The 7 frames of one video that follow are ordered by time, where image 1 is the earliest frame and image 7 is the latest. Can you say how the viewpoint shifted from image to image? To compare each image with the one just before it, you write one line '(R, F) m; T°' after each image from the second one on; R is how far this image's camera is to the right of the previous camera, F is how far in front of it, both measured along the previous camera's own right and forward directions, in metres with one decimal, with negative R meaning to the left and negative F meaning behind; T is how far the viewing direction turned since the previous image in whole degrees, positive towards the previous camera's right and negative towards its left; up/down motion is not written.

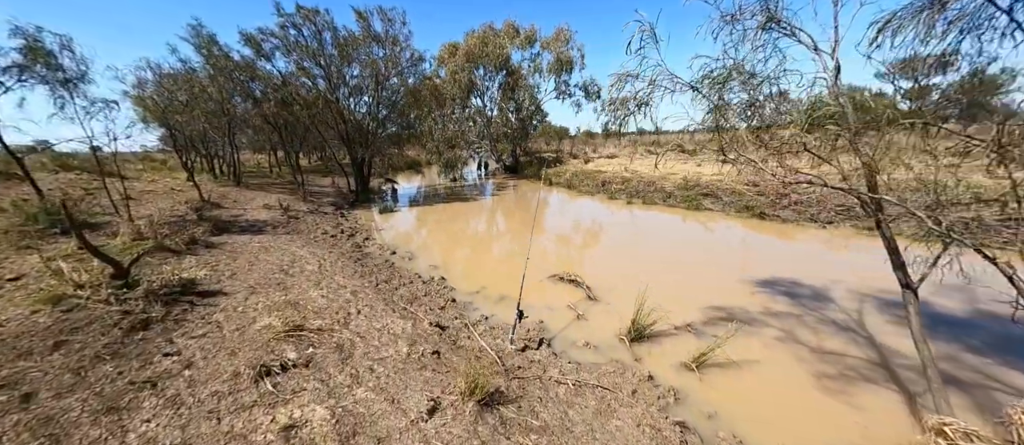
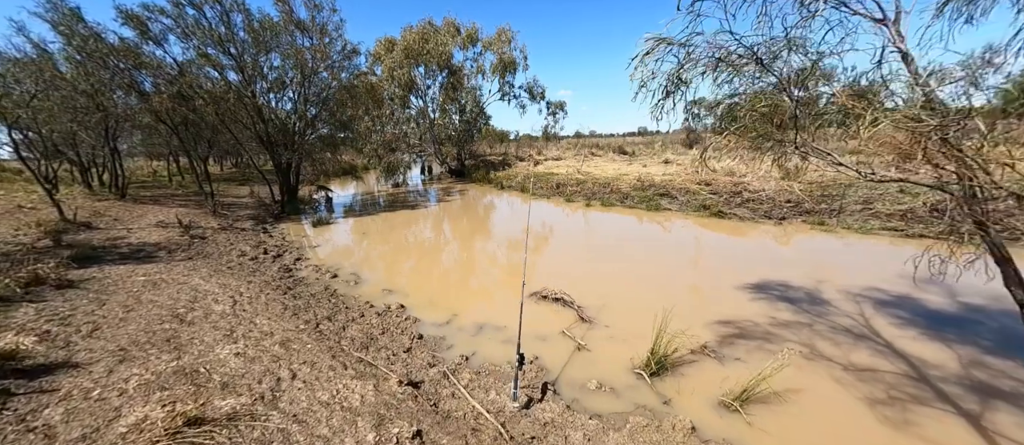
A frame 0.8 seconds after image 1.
(-0.4, +0.9) m; +9°
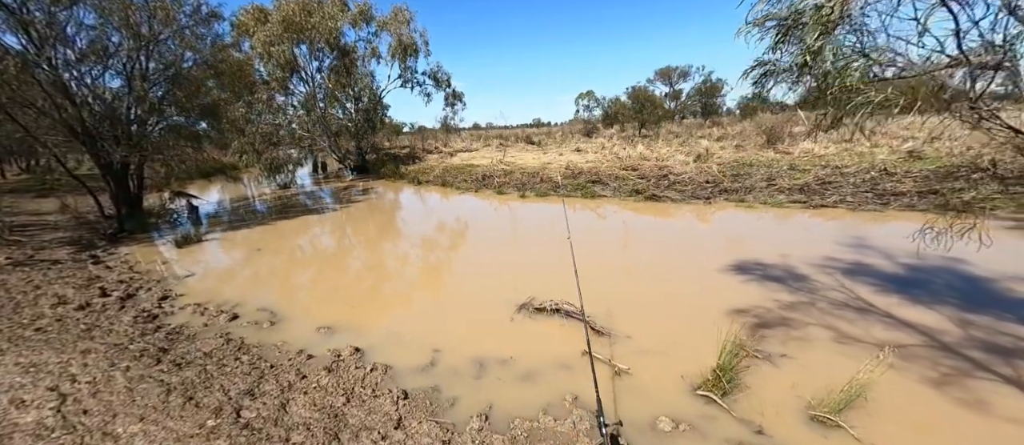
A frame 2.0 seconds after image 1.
(-0.9, +1.1) m; +16°
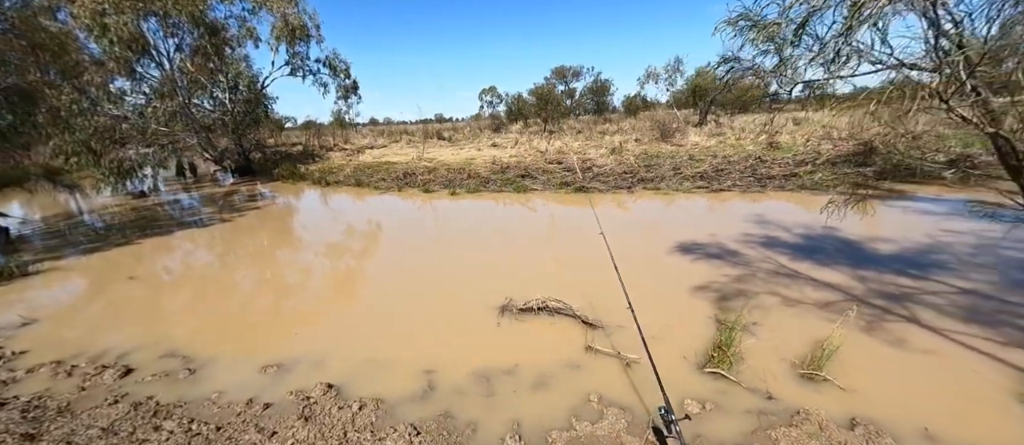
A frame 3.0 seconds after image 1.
(-0.7, +0.3) m; +15°
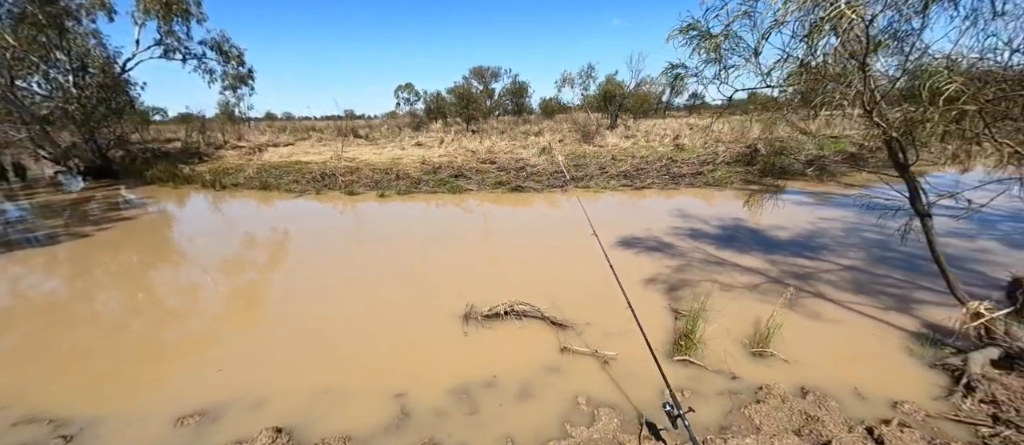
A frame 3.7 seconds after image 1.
(-0.4, +0.2) m; +13°
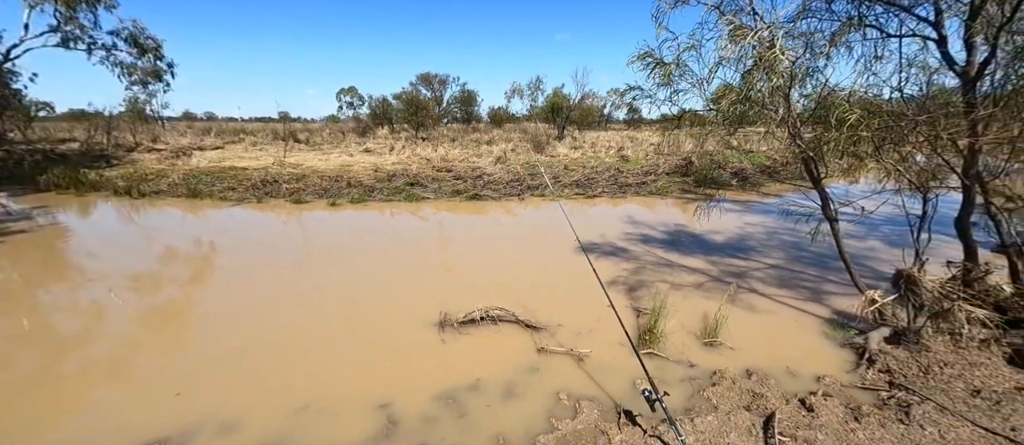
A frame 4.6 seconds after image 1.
(-0.3, -0.1) m; +8°
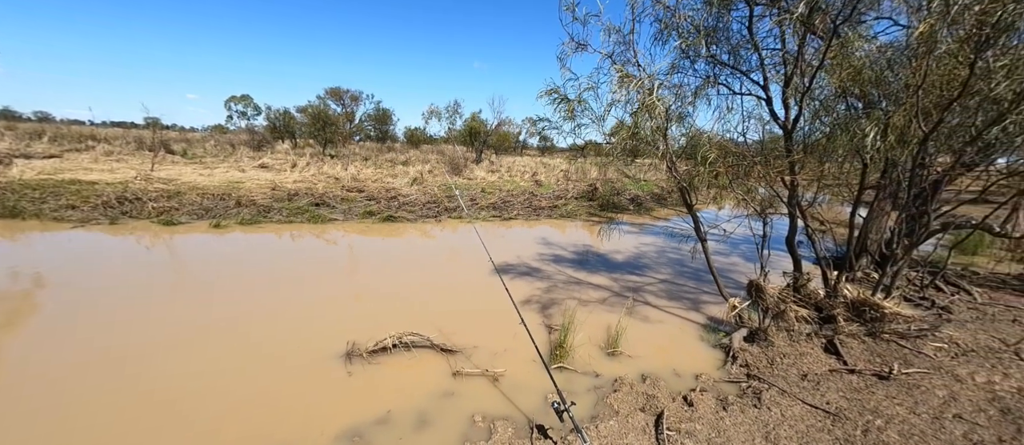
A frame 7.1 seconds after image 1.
(0.0, -0.1) m; +13°
